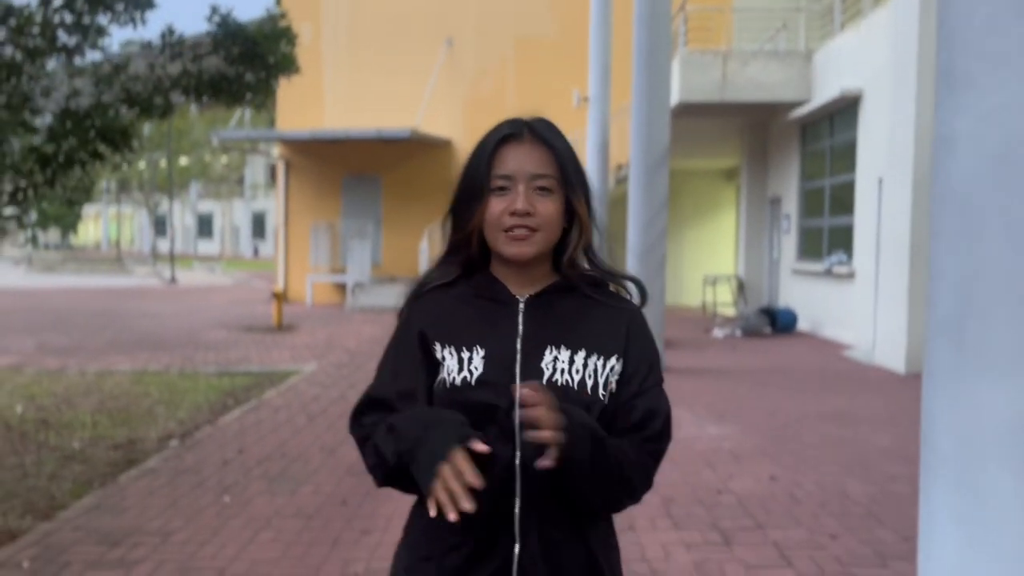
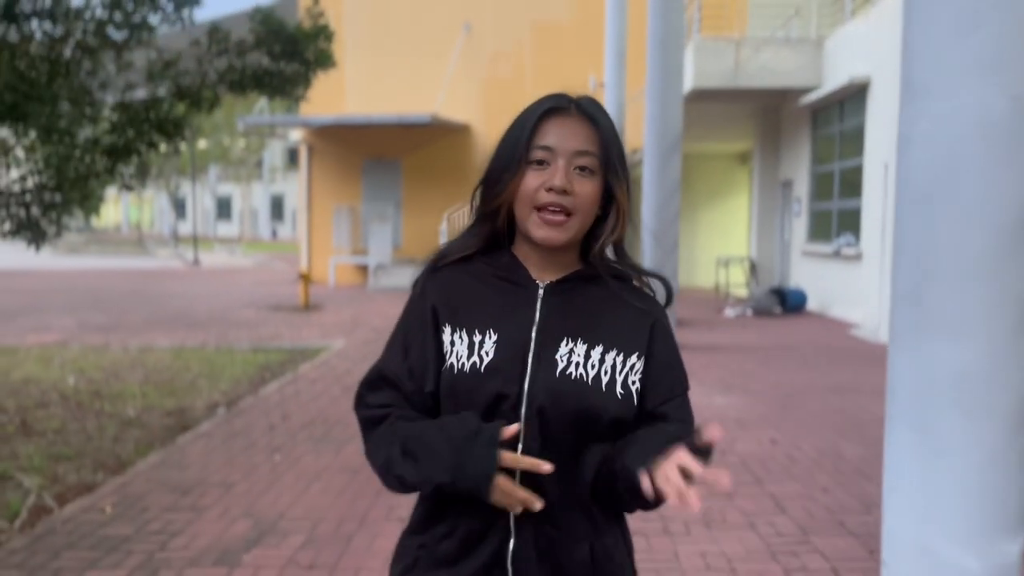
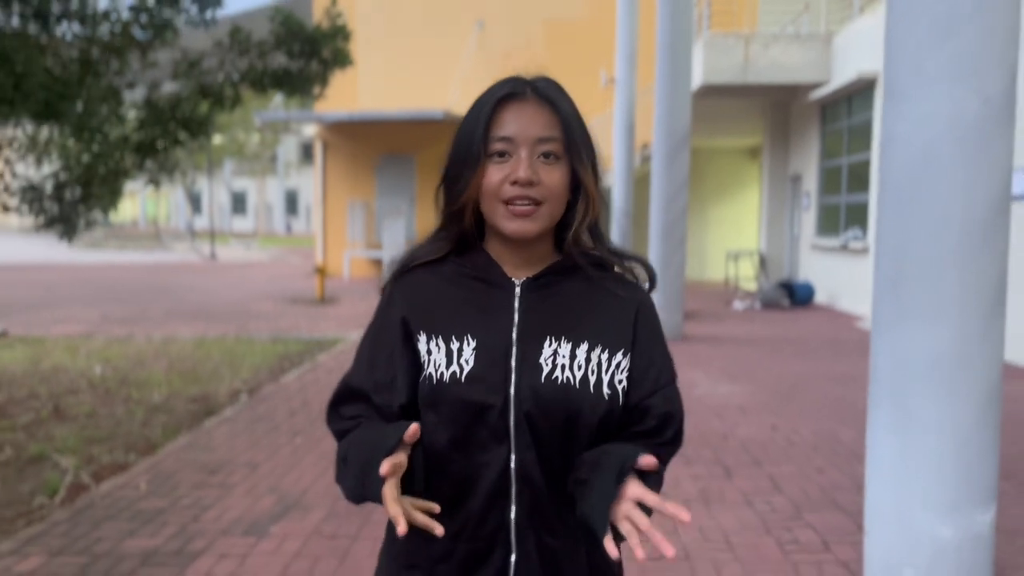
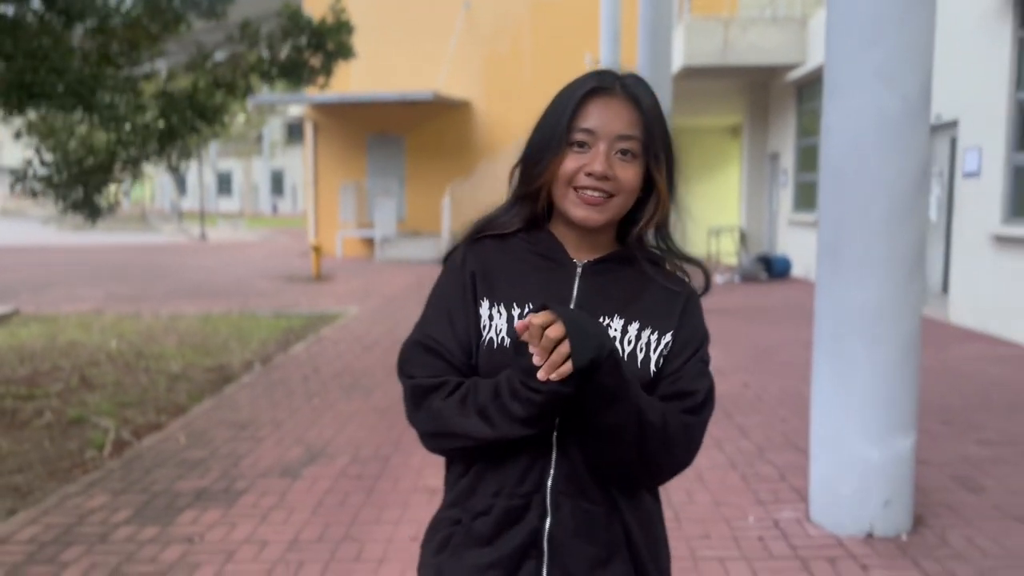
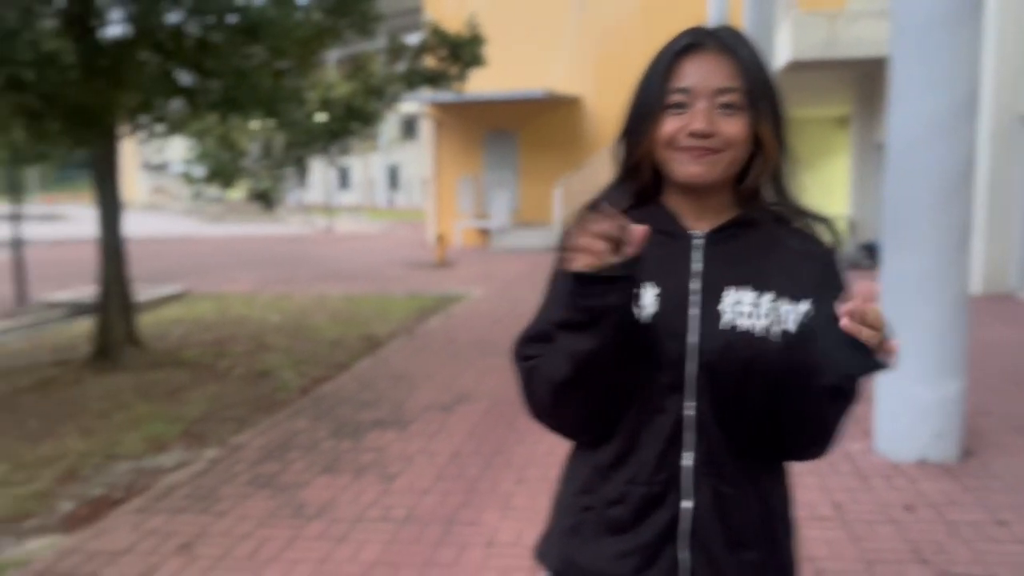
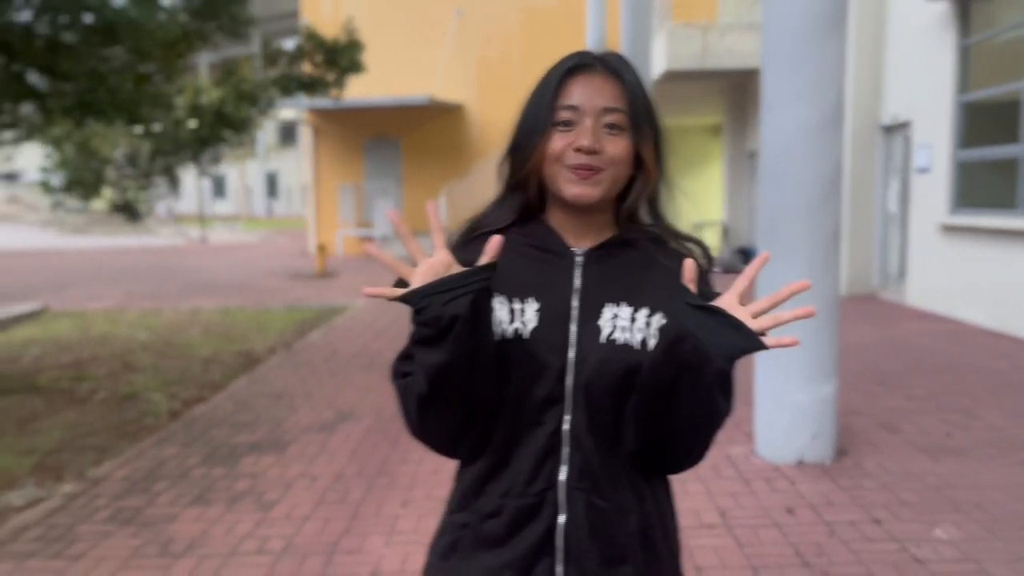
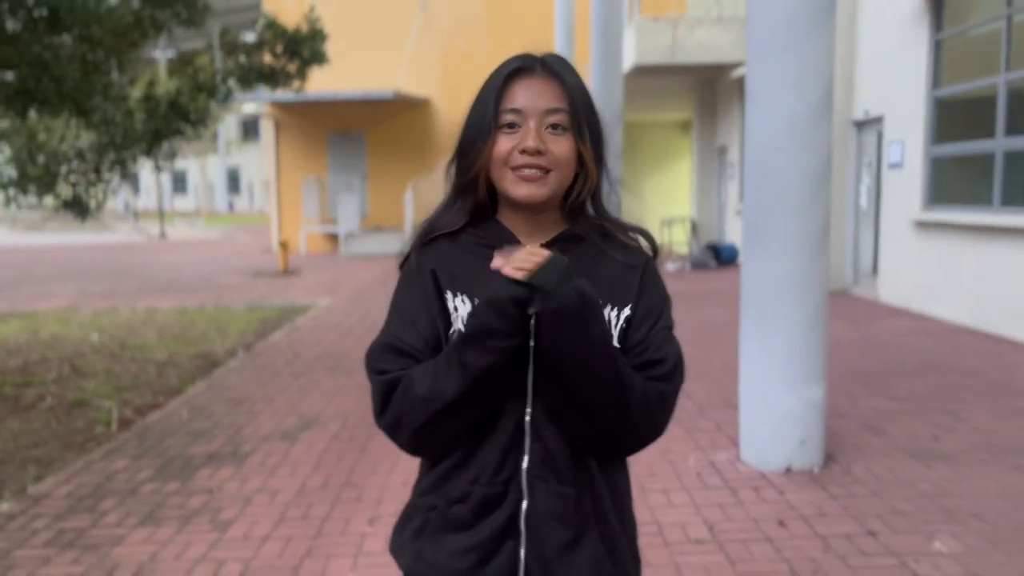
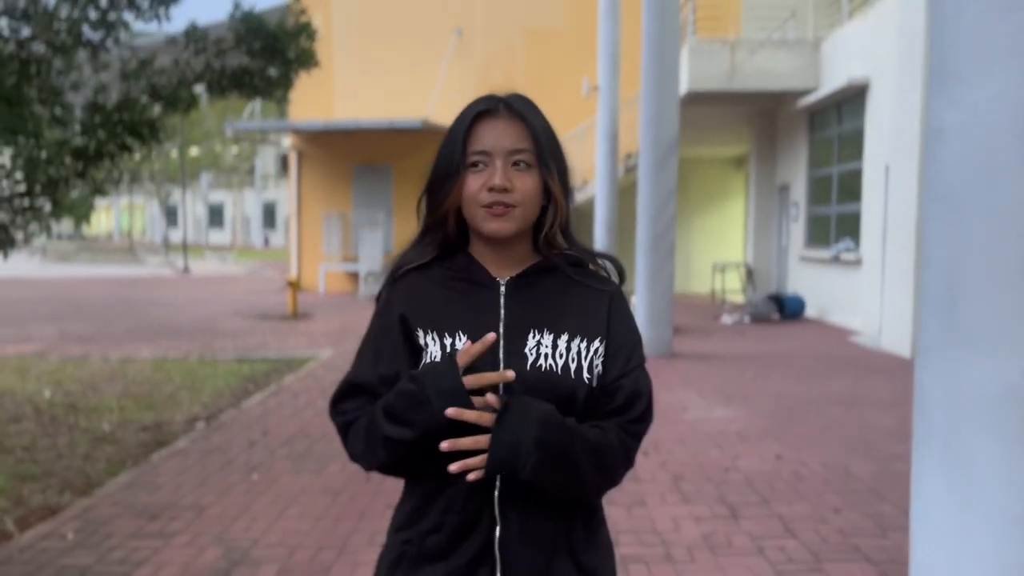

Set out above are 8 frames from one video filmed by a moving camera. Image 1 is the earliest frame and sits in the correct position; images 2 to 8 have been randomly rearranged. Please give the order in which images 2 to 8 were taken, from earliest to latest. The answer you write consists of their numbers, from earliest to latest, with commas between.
8, 2, 3, 4, 7, 6, 5
